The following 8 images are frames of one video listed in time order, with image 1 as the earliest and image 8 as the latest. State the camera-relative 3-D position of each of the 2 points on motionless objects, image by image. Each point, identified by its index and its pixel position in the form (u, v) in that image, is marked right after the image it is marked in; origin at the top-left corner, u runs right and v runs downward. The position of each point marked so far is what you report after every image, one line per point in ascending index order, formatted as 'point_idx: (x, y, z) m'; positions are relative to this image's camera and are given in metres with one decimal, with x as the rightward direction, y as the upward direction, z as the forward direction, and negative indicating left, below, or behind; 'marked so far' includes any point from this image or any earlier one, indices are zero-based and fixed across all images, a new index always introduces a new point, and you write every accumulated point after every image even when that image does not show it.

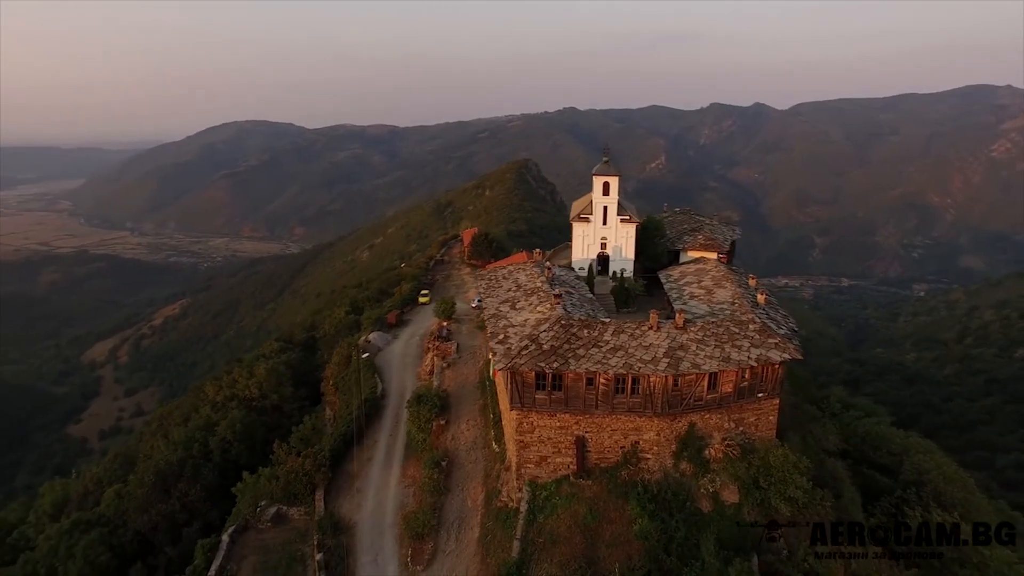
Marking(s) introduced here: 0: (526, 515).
0: (+0.4, -6.8, +17.5) m
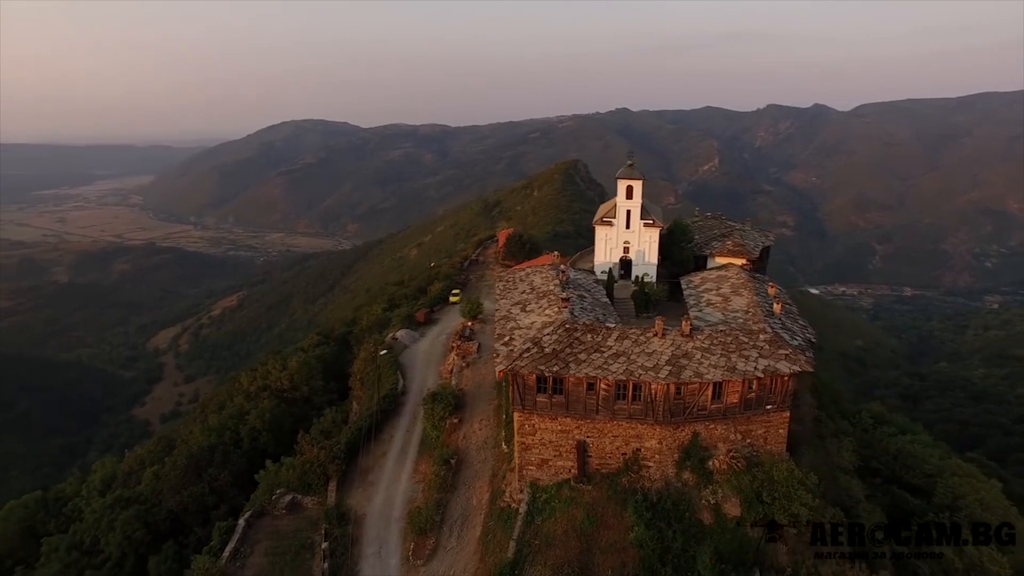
0: (+0.4, -6.9, +17.6) m
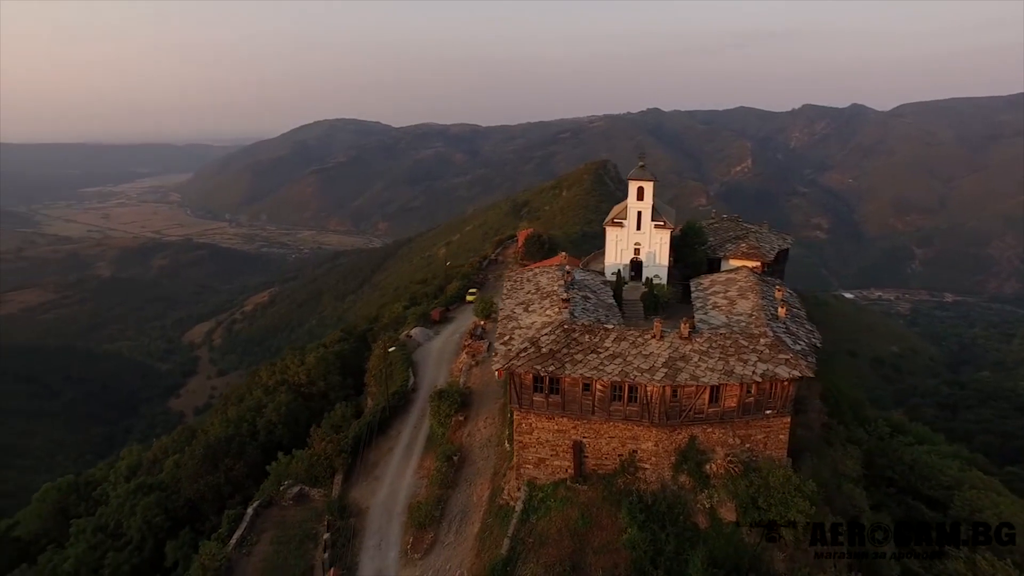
0: (+0.2, -6.9, +17.8) m
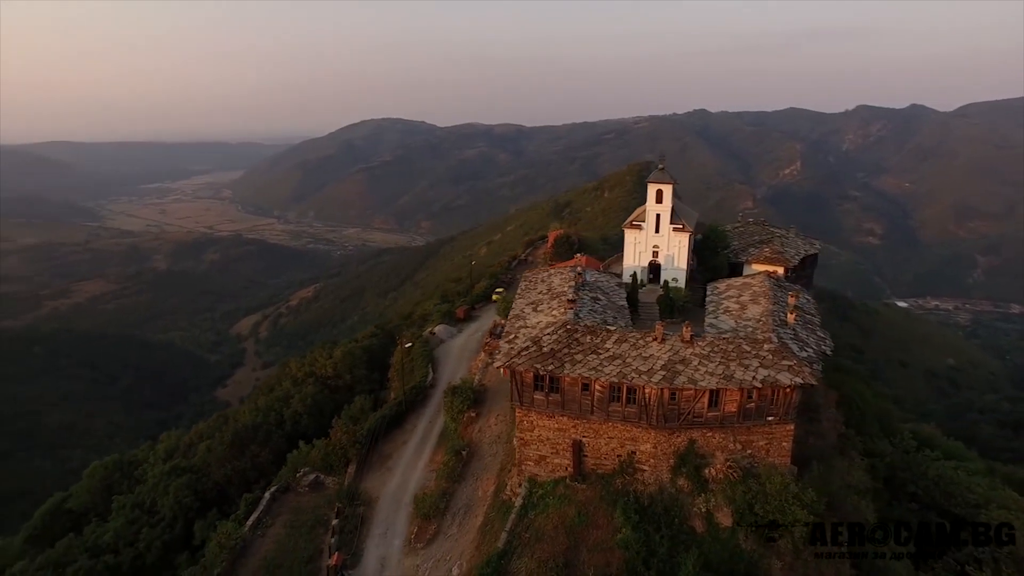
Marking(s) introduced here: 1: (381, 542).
0: (+0.2, -6.9, +18.1) m
1: (-4.5, -8.7, +20.0) m
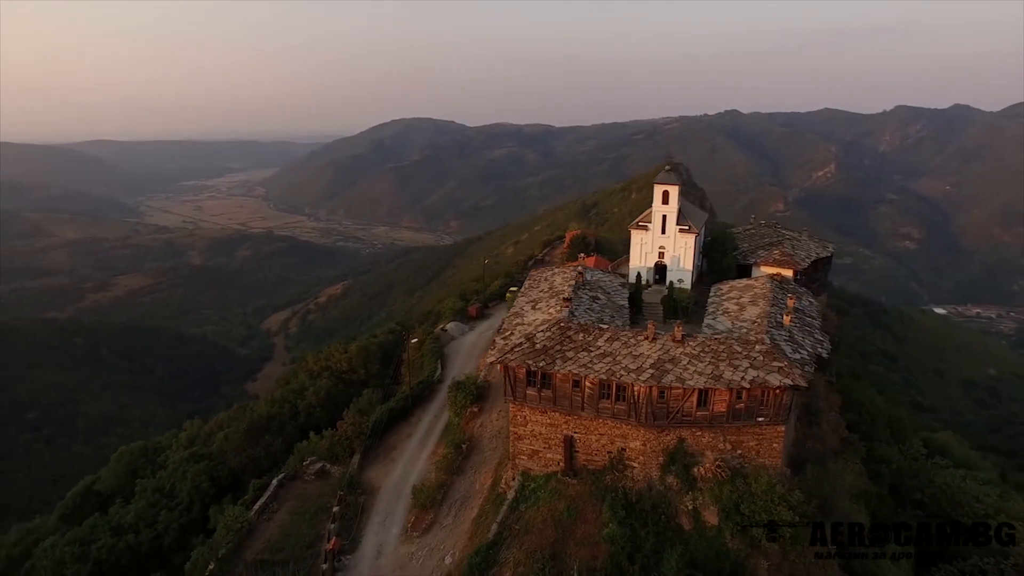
0: (0.0, -6.8, +18.5) m
1: (-4.7, -8.6, +20.6) m
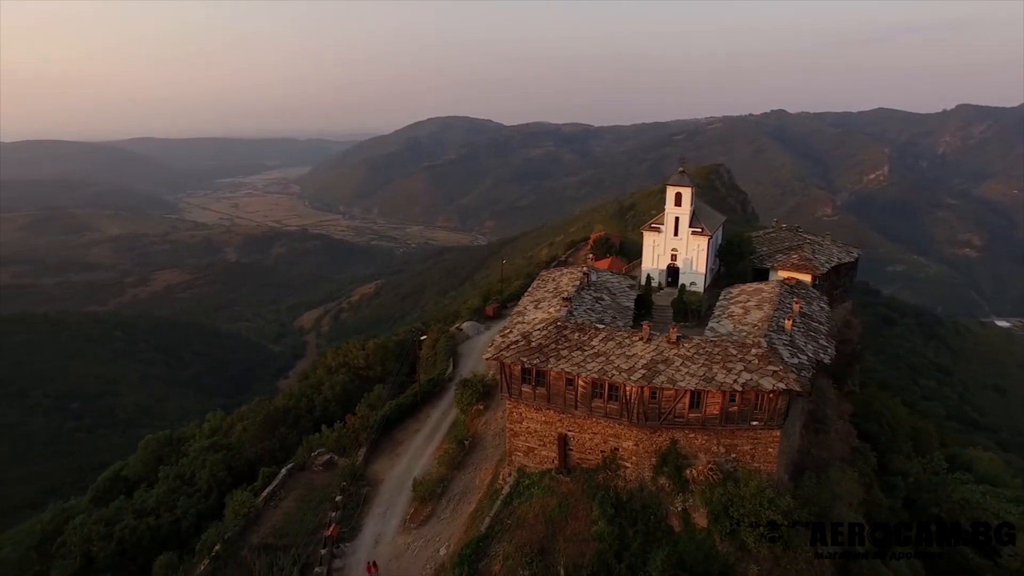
0: (-0.2, -6.8, +18.8) m
1: (-4.8, -8.4, +21.1) m
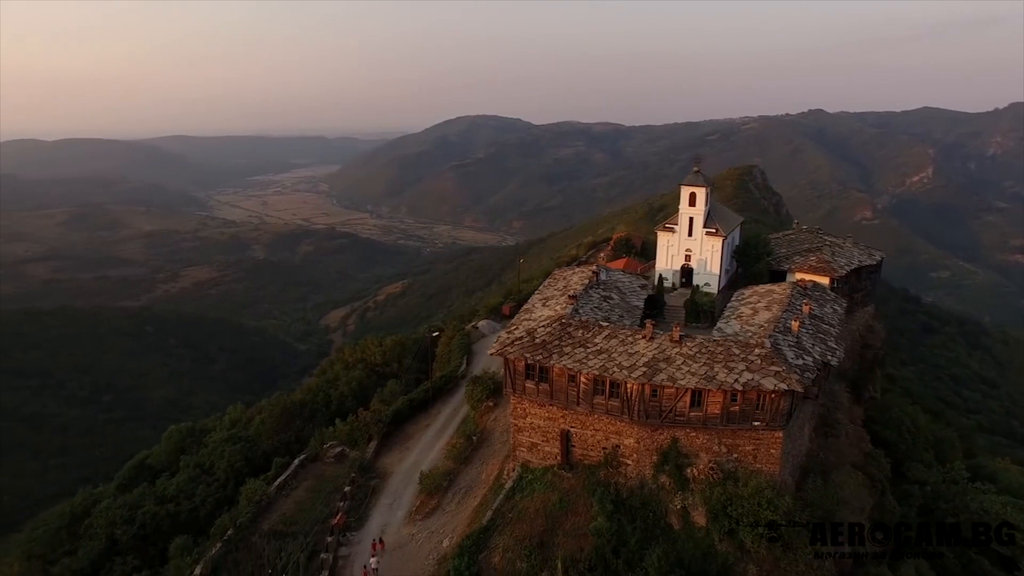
0: (-0.2, -6.7, +19.1) m
1: (-4.6, -8.3, +21.6) m
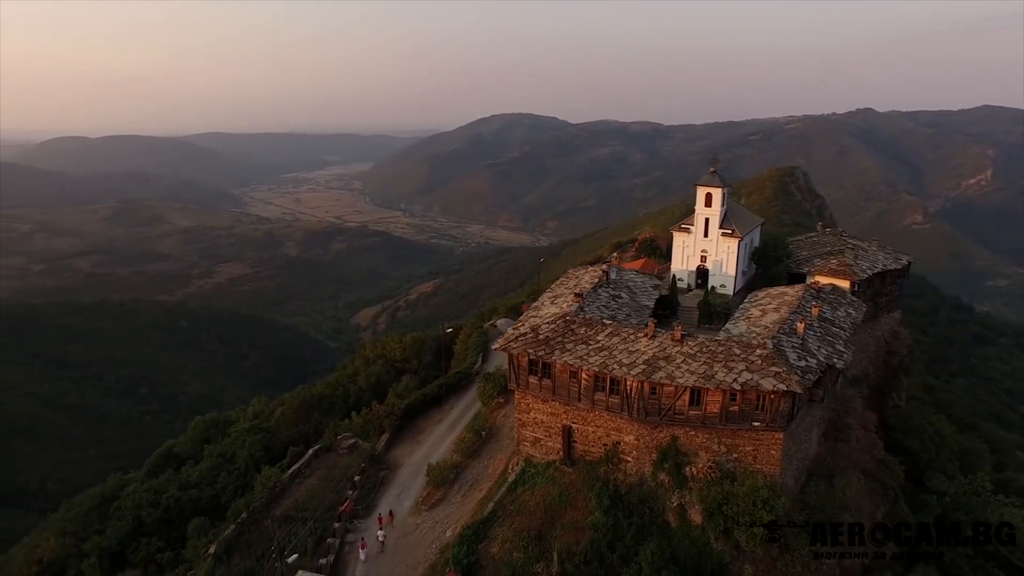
0: (-0.1, -6.5, +19.5) m
1: (-4.4, -8.1, +22.3) m
